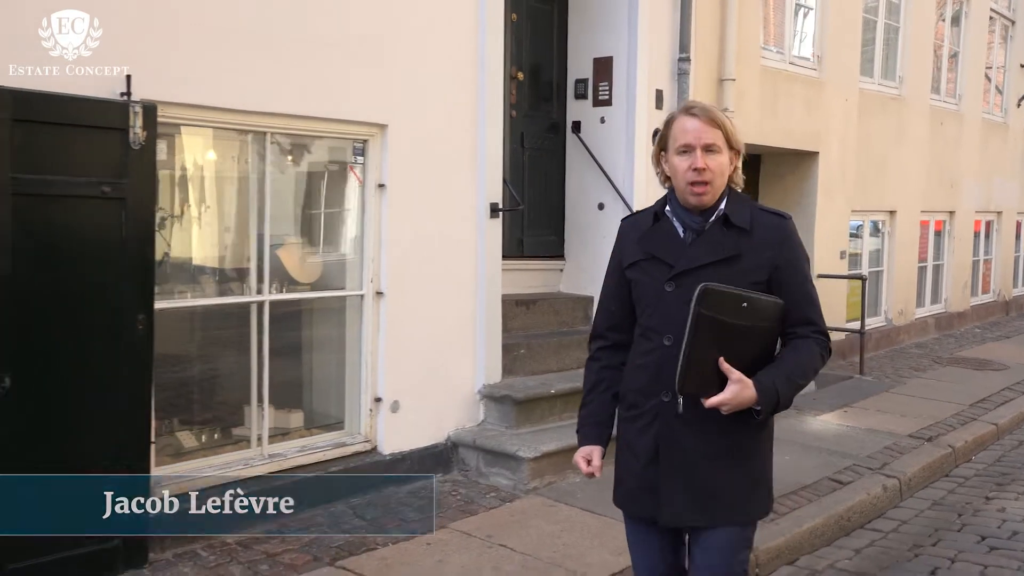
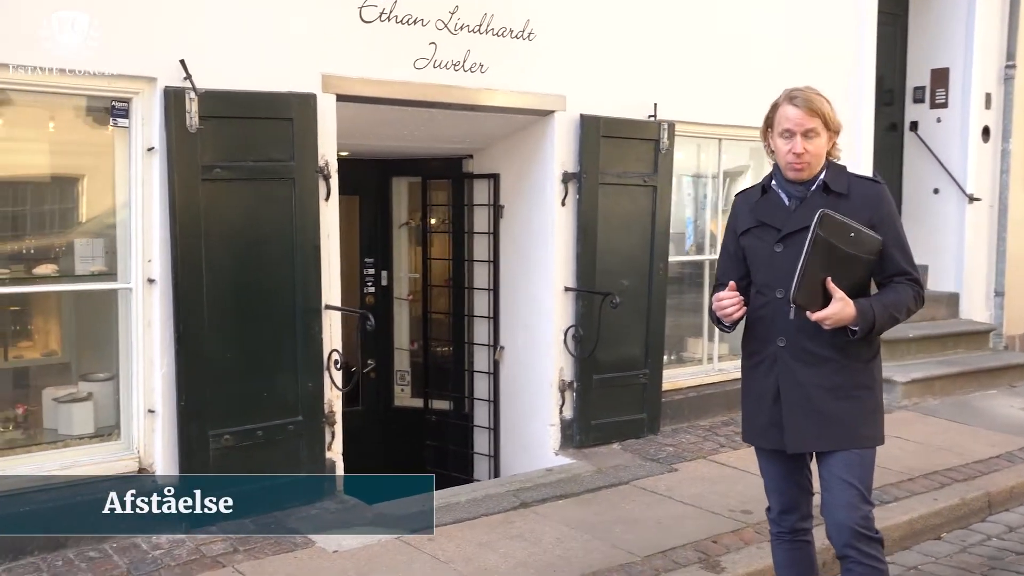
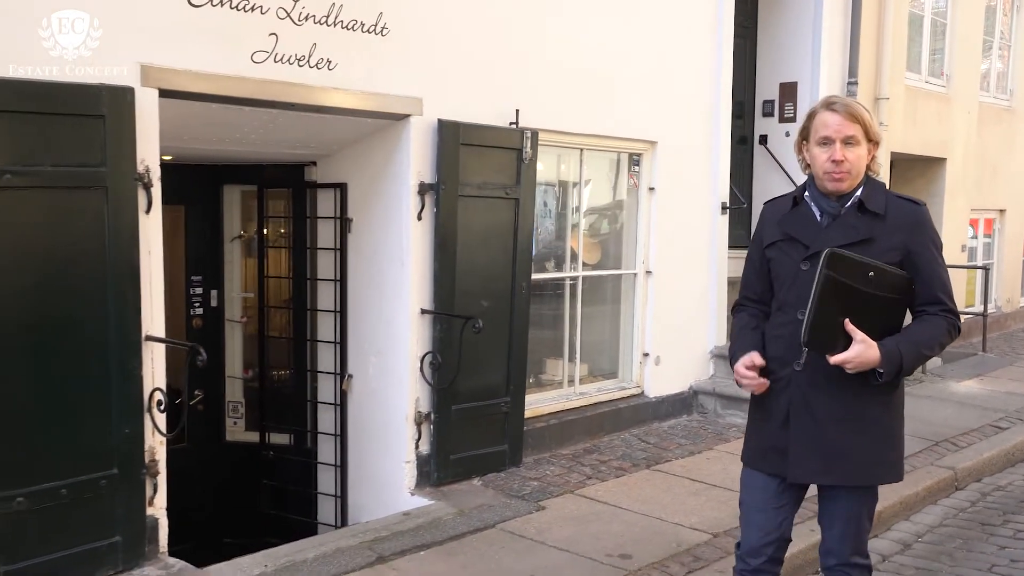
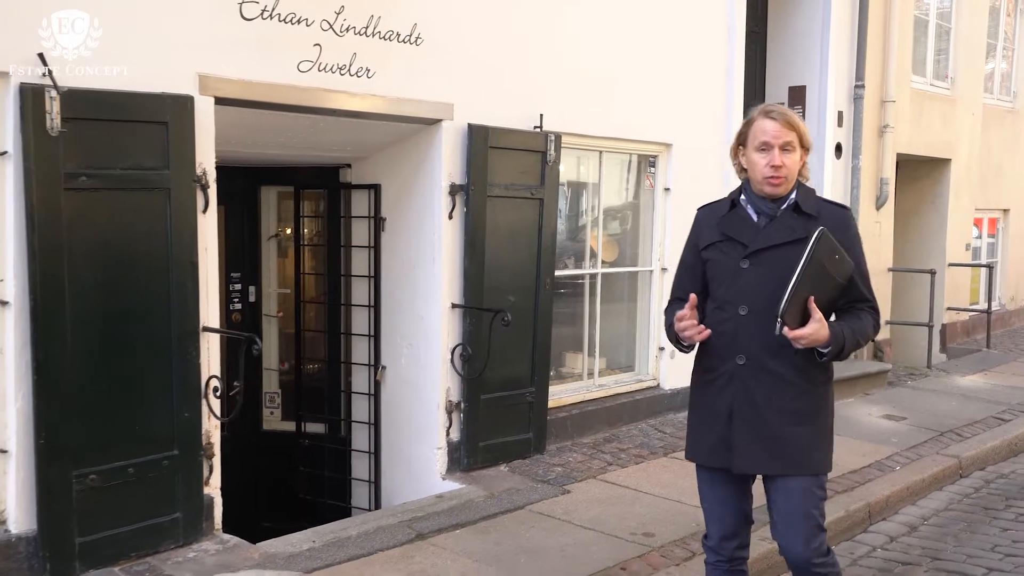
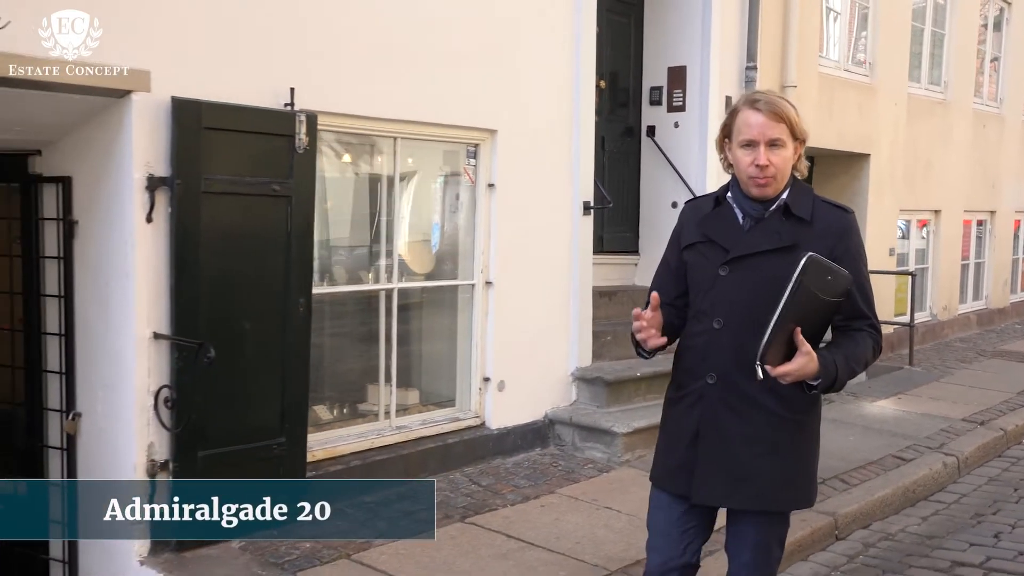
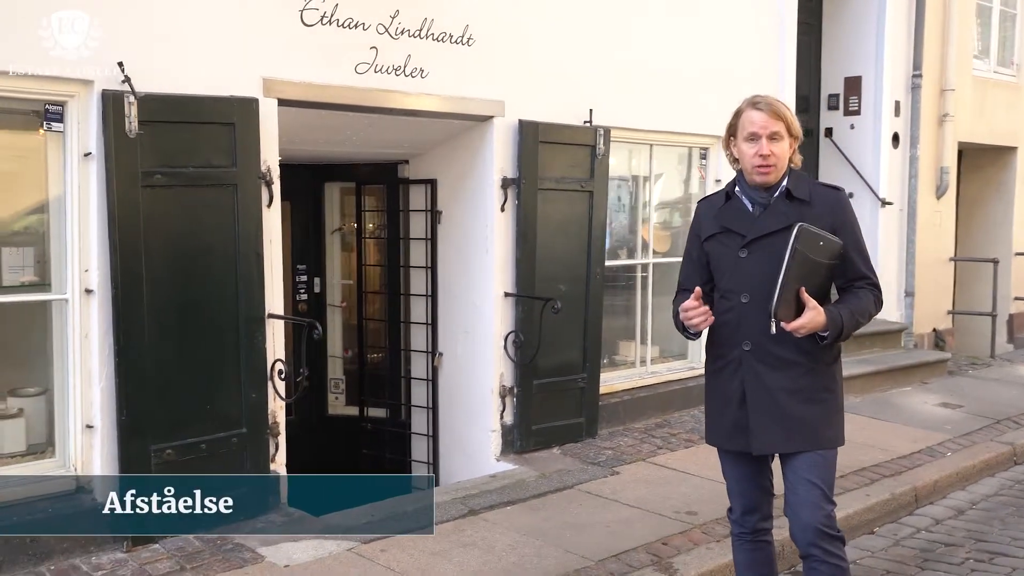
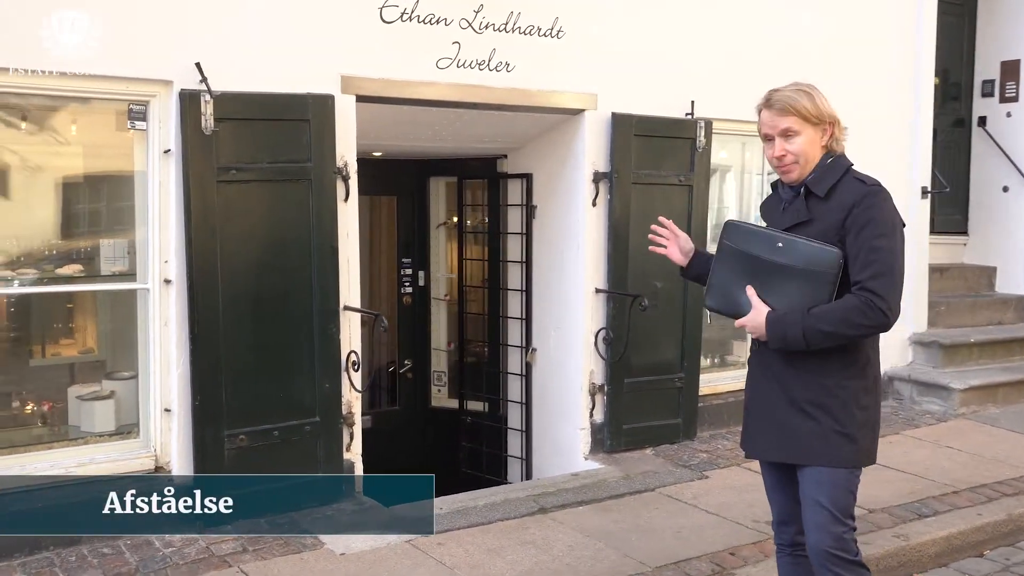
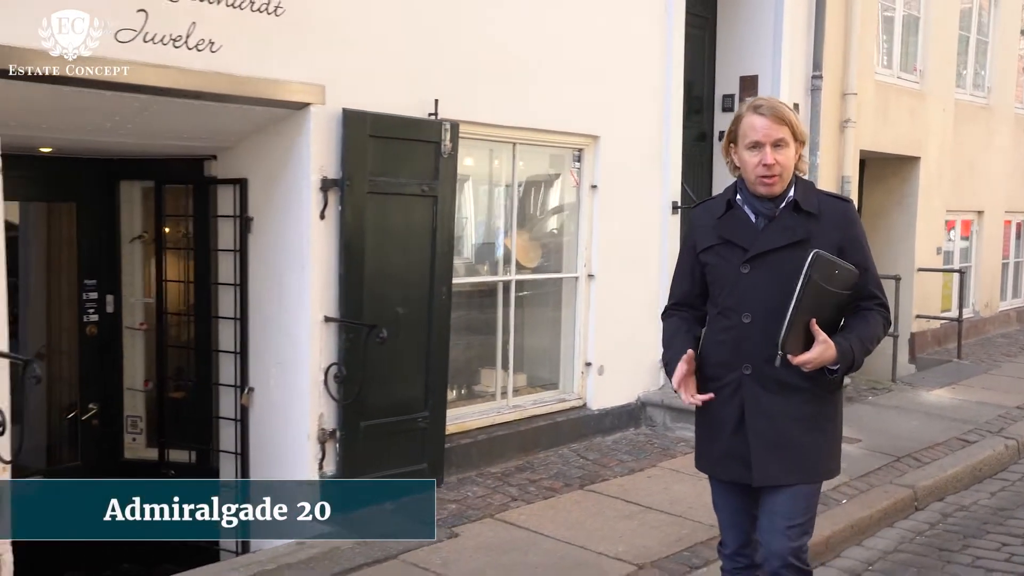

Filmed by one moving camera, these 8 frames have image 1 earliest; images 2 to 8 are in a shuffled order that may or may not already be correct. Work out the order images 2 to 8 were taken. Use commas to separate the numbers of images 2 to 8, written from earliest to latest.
5, 8, 3, 4, 6, 2, 7
